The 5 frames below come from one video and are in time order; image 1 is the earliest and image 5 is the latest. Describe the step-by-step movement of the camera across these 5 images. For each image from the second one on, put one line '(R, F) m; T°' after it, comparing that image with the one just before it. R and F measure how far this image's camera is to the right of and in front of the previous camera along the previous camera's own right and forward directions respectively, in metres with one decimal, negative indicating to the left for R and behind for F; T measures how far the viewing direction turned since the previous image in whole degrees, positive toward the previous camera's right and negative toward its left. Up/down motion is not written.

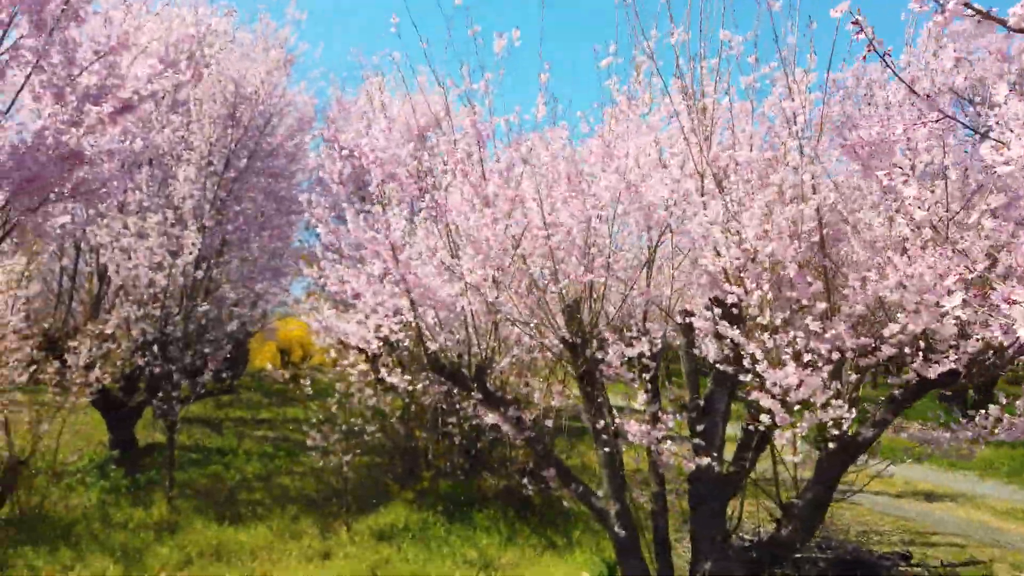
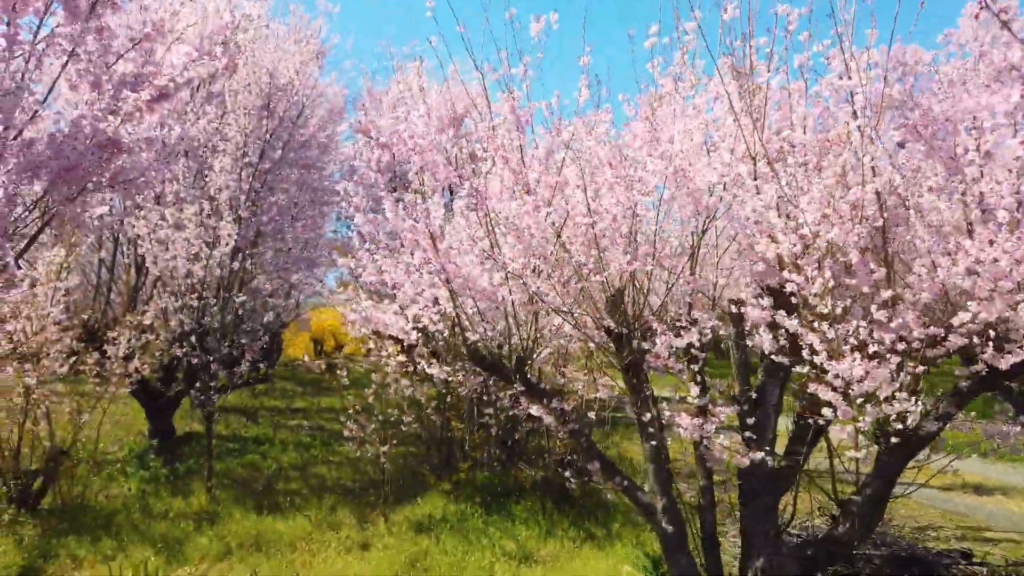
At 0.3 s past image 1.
(-0.1, +0.1) m; -2°
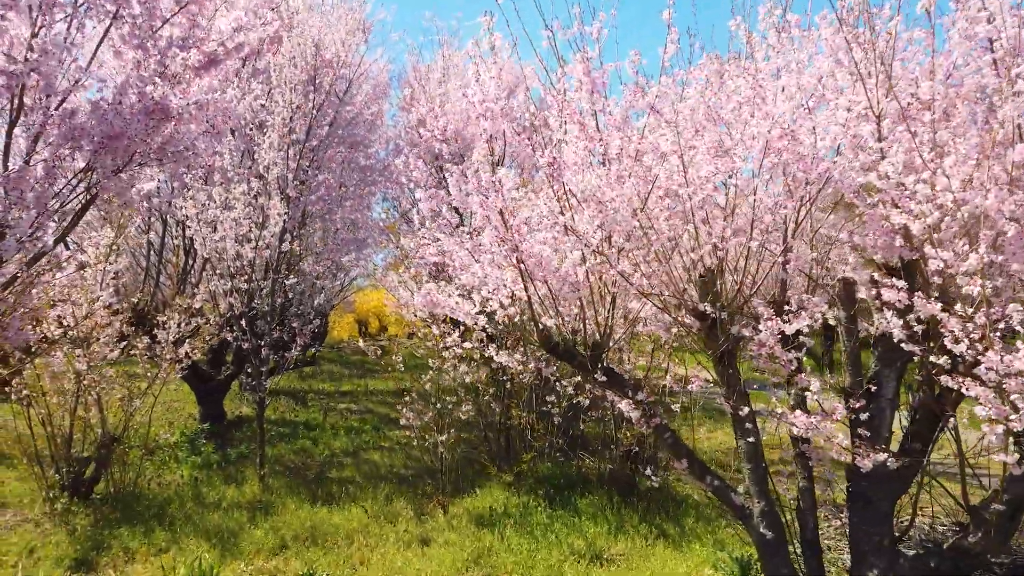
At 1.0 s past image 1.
(-0.3, +0.5) m; -3°
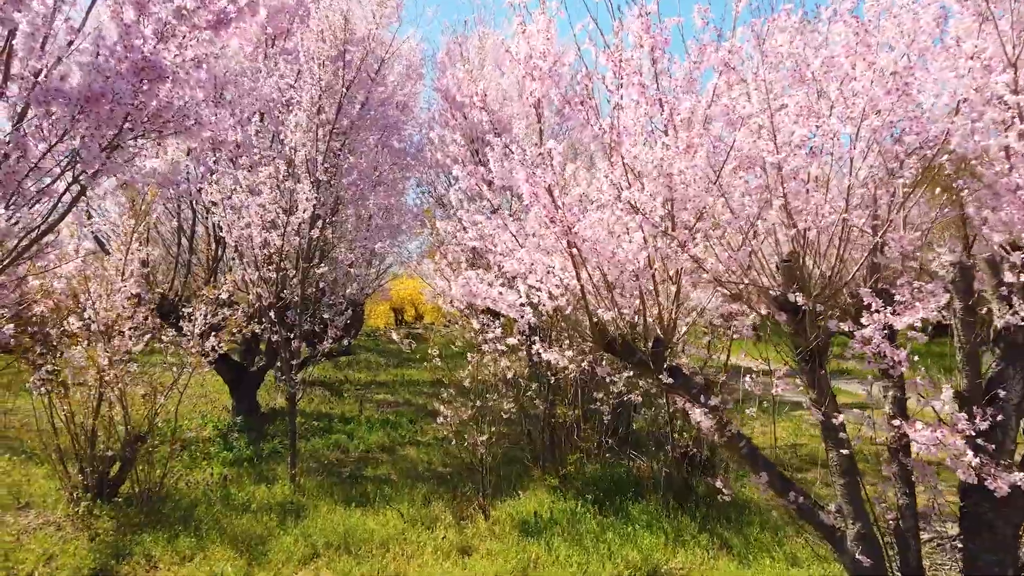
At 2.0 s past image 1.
(-0.1, +0.6) m; -3°
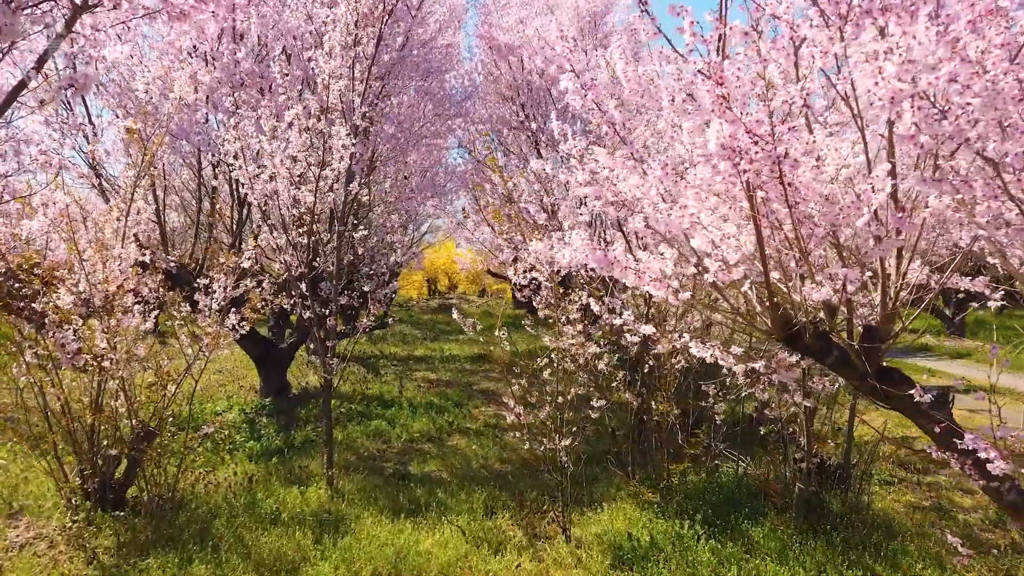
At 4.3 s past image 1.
(-0.5, +1.5) m; -2°
